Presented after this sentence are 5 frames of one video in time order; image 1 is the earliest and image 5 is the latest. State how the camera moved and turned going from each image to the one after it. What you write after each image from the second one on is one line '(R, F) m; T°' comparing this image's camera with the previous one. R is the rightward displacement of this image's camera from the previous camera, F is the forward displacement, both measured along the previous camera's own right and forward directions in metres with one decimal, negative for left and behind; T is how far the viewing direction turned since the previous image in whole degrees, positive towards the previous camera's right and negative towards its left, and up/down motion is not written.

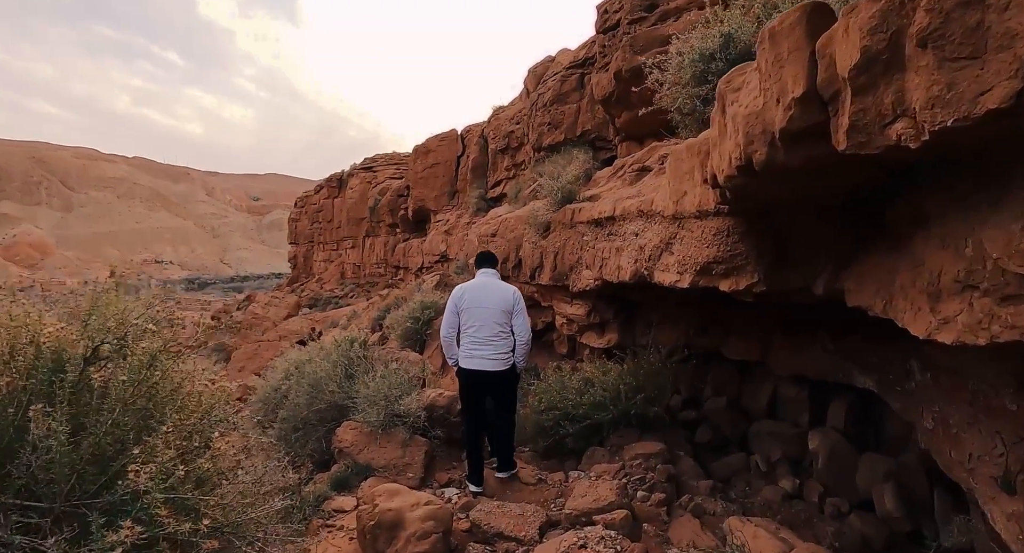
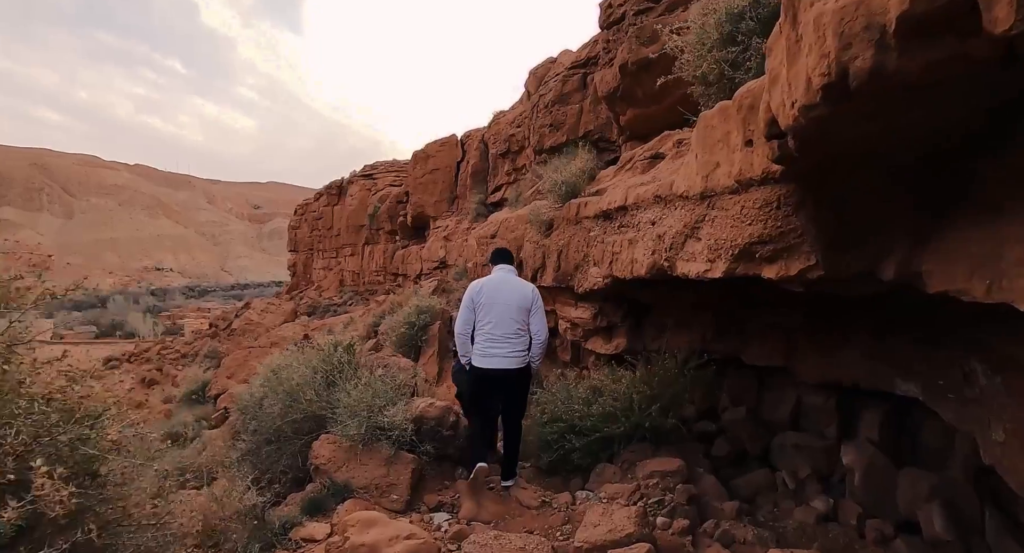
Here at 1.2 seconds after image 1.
(0.0, +0.5) m; 0°
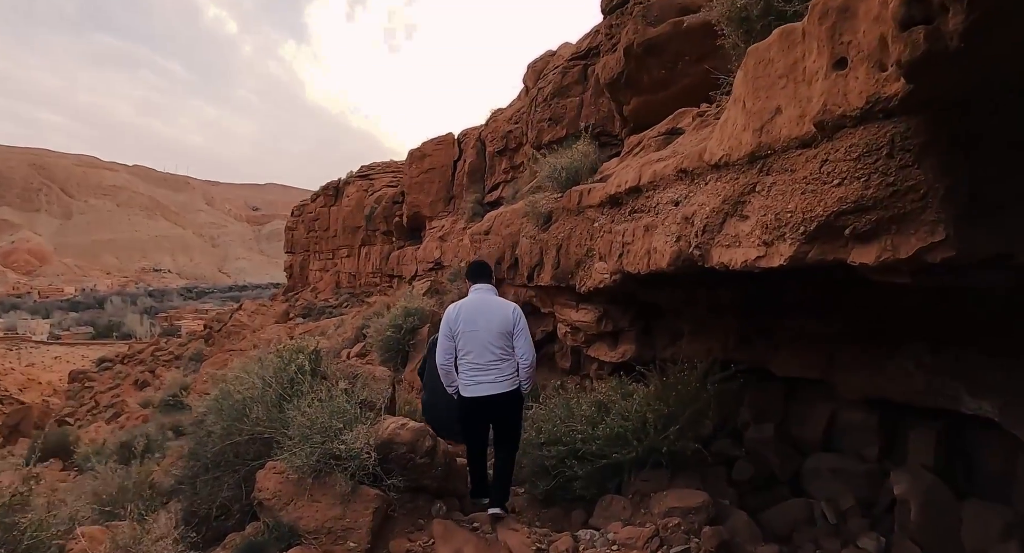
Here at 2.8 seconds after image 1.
(0.0, +0.7) m; 0°
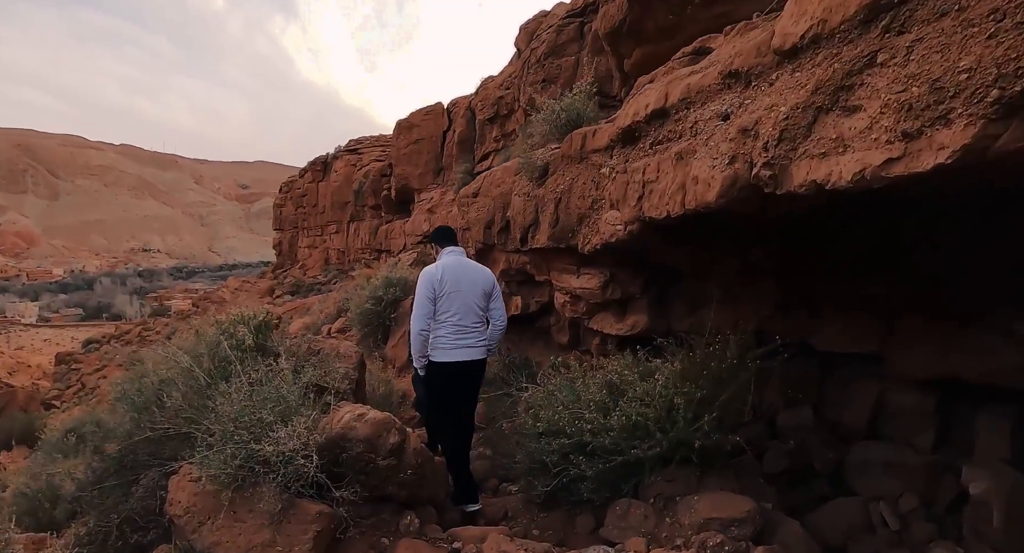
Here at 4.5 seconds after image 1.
(0.0, +0.8) m; +1°
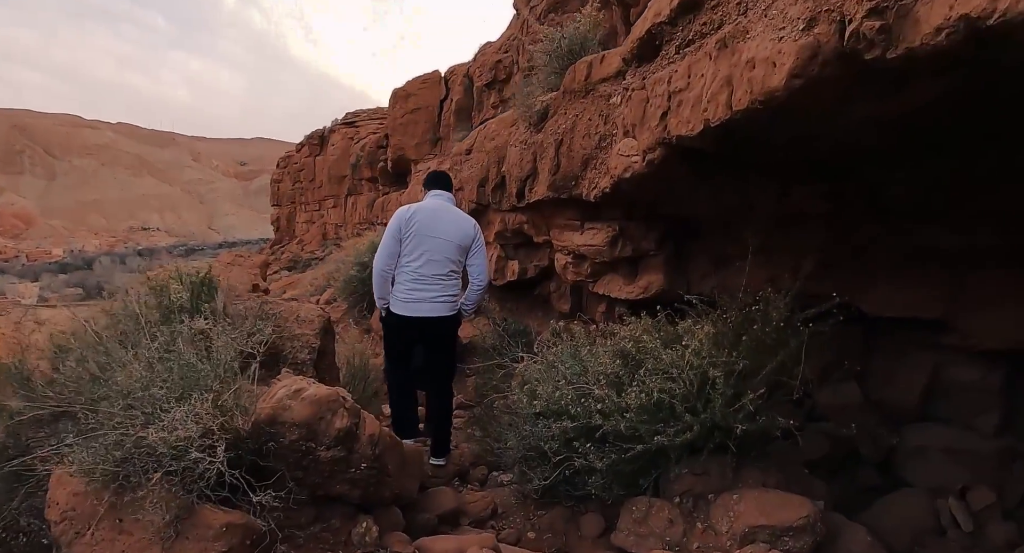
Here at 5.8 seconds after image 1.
(0.0, +0.6) m; 0°
